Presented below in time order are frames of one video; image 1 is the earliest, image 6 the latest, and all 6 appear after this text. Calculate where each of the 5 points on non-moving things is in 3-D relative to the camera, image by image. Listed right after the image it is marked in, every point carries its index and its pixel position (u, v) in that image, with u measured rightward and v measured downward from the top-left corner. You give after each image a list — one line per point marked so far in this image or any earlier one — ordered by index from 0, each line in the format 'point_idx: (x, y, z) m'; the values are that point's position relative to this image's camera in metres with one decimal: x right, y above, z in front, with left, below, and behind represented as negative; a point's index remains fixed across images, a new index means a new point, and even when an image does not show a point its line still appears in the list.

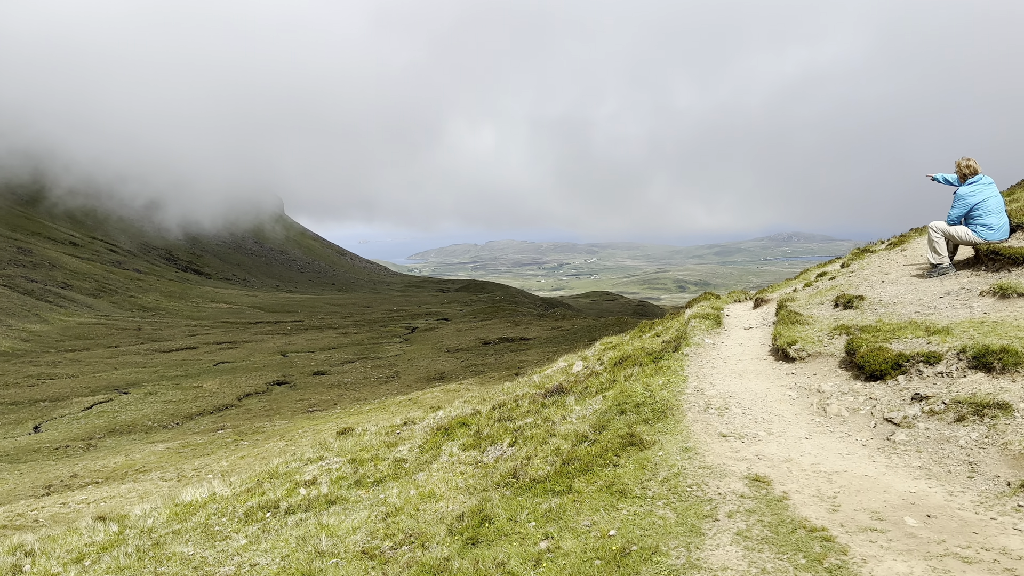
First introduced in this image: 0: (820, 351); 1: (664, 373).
0: (+6.7, -1.4, +17.5) m
1: (+3.4, -1.9, +17.9) m
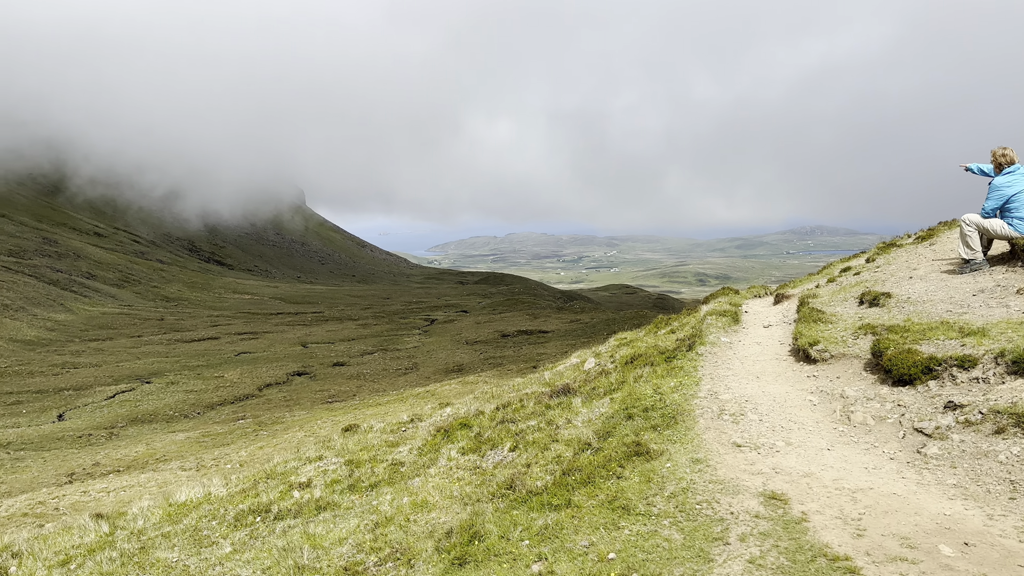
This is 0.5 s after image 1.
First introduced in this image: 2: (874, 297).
0: (+6.7, -1.3, +16.4) m
1: (+3.4, -1.8, +16.8) m
2: (+8.9, -0.2, +19.9) m
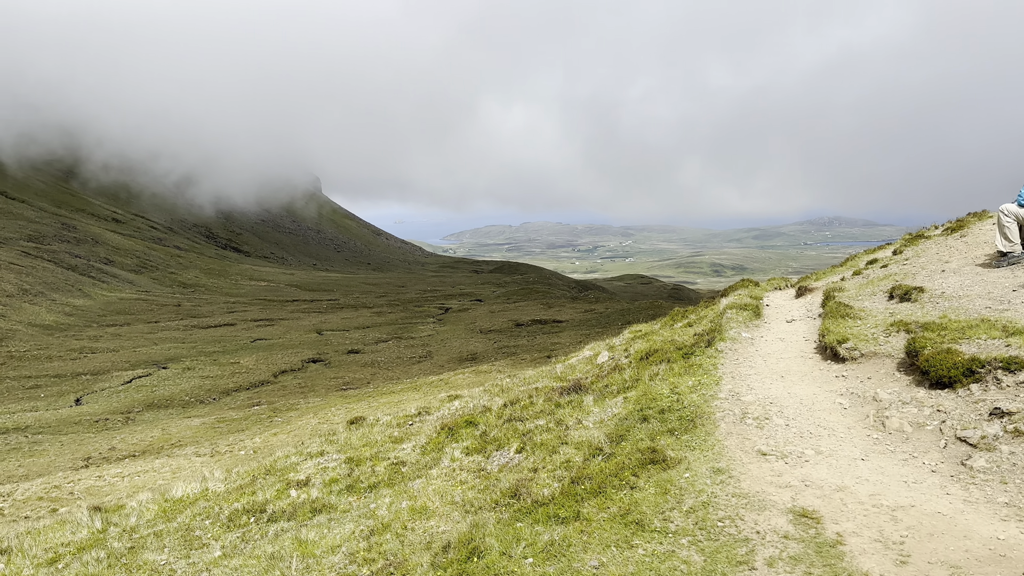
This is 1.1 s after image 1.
0: (+6.9, -1.2, +15.4) m
1: (+3.6, -1.7, +15.8) m
2: (+9.1, -0.1, +18.8) m
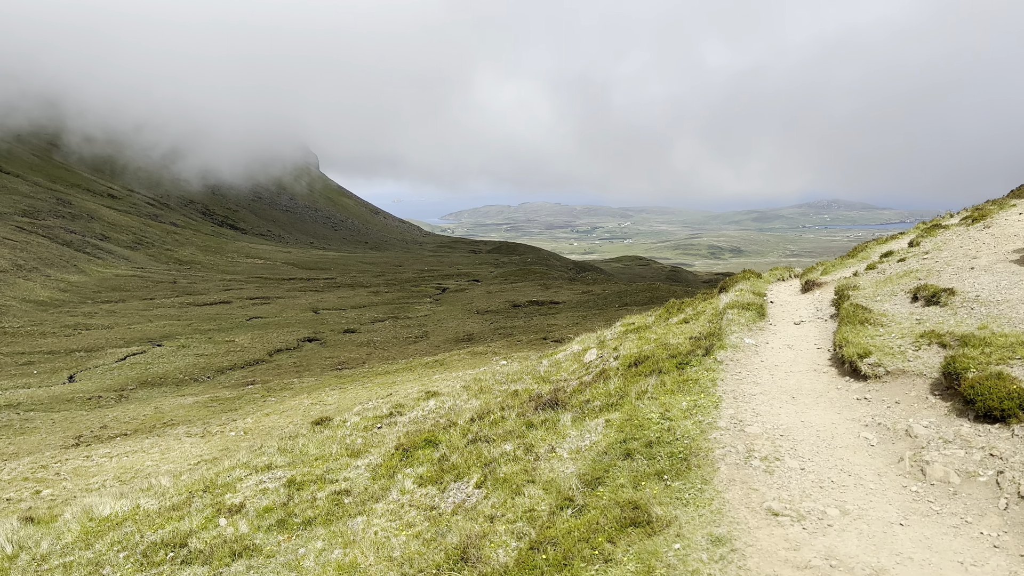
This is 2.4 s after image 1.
0: (+6.3, -1.3, +13.0) m
1: (+3.0, -1.7, +13.5) m
2: (+8.5, -0.1, +16.4) m
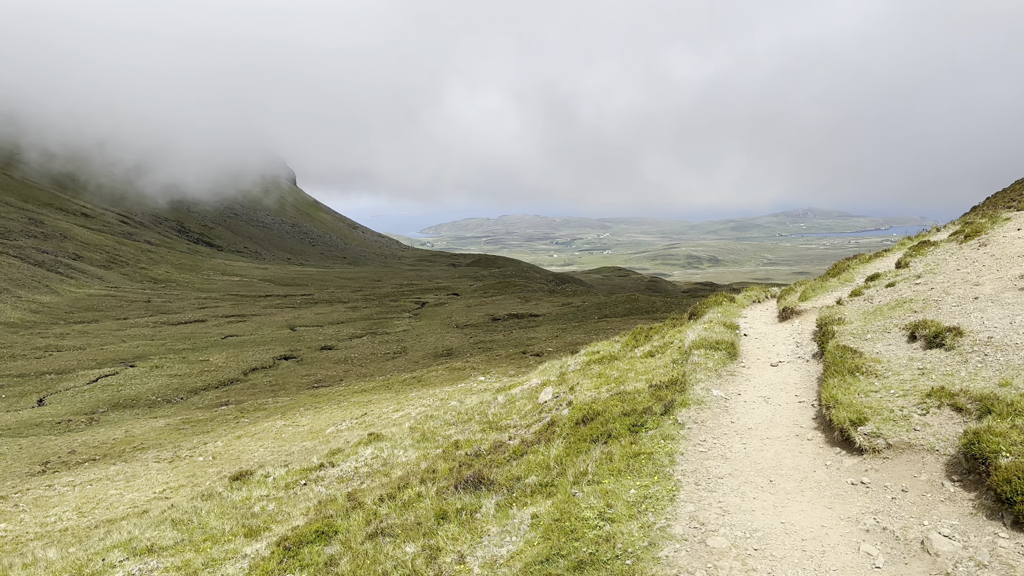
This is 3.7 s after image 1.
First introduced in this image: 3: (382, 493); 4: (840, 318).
0: (+5.0, -1.9, +10.2) m
1: (+1.7, -2.4, +10.6) m
2: (+7.2, -0.8, +13.7) m
3: (-2.3, -3.7, +14.8) m
4: (+7.3, -0.7, +18.1) m
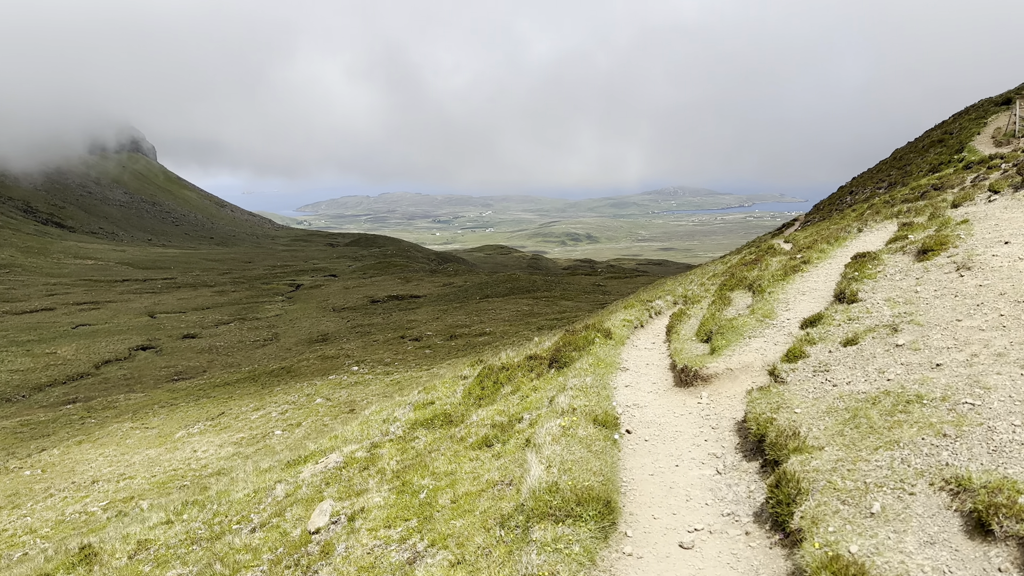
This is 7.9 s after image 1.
0: (+2.4, -3.2, +2.3) m
1: (-0.9, -3.8, +2.2) m
2: (+4.0, -1.9, +6.0) m
3: (-5.5, -5.0, +5.8) m
4: (+3.5, -1.7, +10.3) m
